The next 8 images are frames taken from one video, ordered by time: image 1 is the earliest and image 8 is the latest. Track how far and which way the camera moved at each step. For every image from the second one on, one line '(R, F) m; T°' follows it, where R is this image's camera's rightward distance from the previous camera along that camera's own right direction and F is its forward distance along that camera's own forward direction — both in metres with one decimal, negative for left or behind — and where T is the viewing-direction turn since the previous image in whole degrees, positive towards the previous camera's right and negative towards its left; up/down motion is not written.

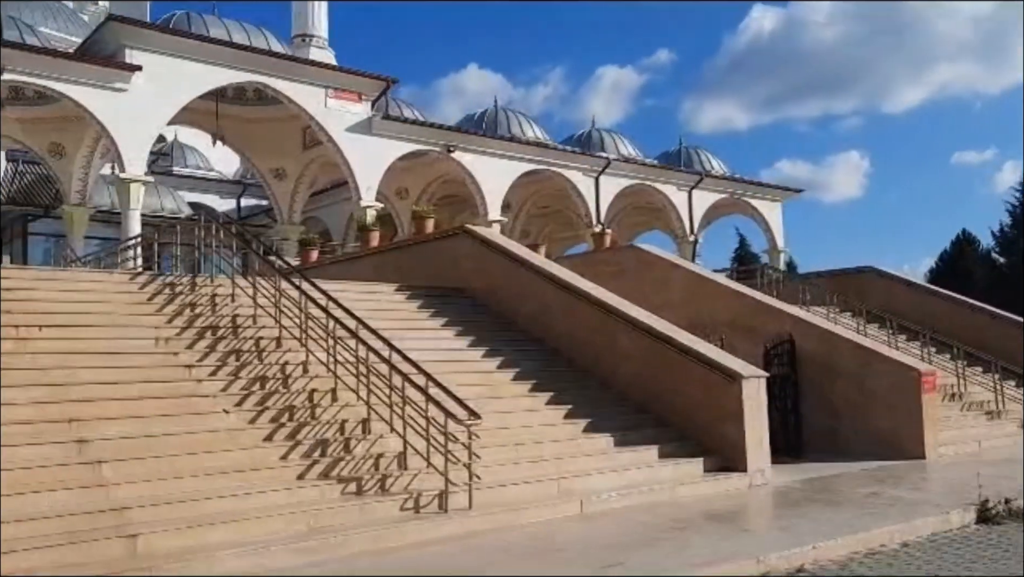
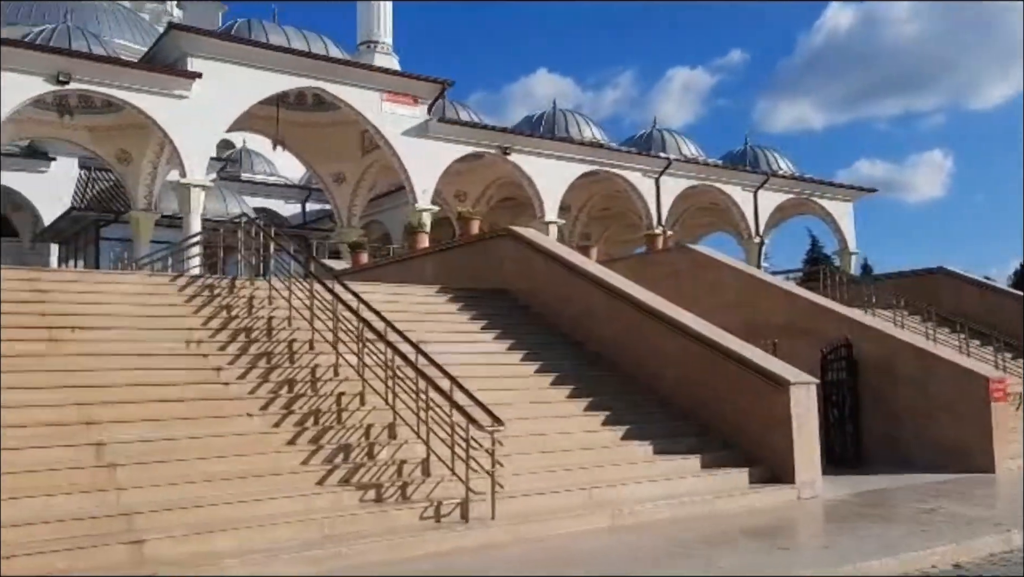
(+0.3, +0.2) m; -4°
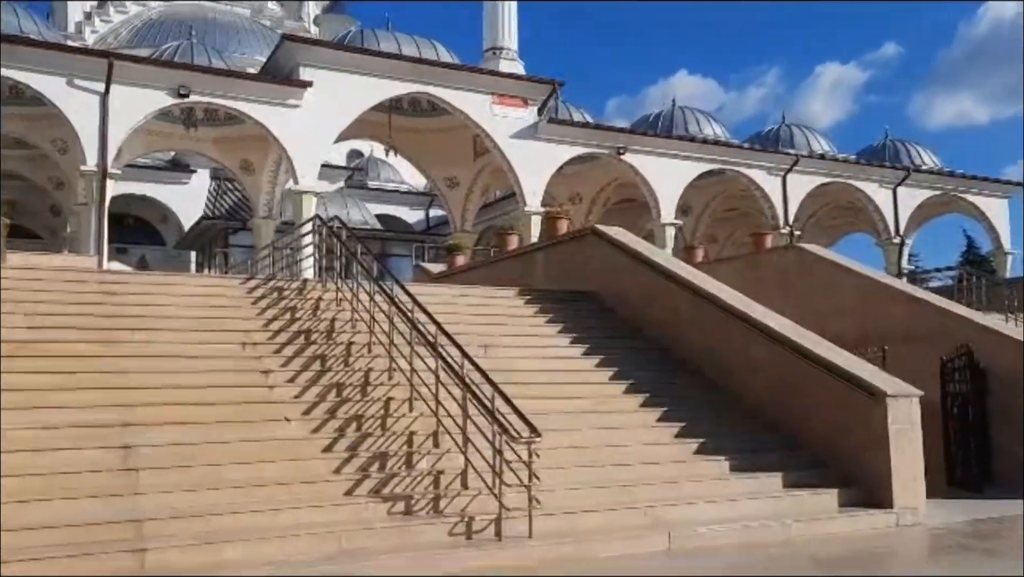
(+0.6, +0.5) m; -9°
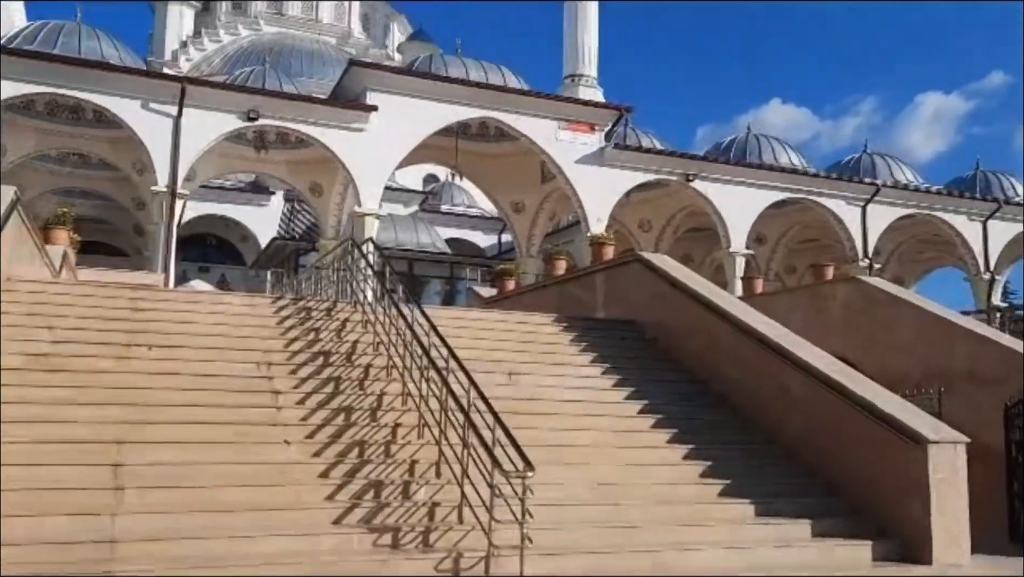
(+0.5, +0.3) m; -5°
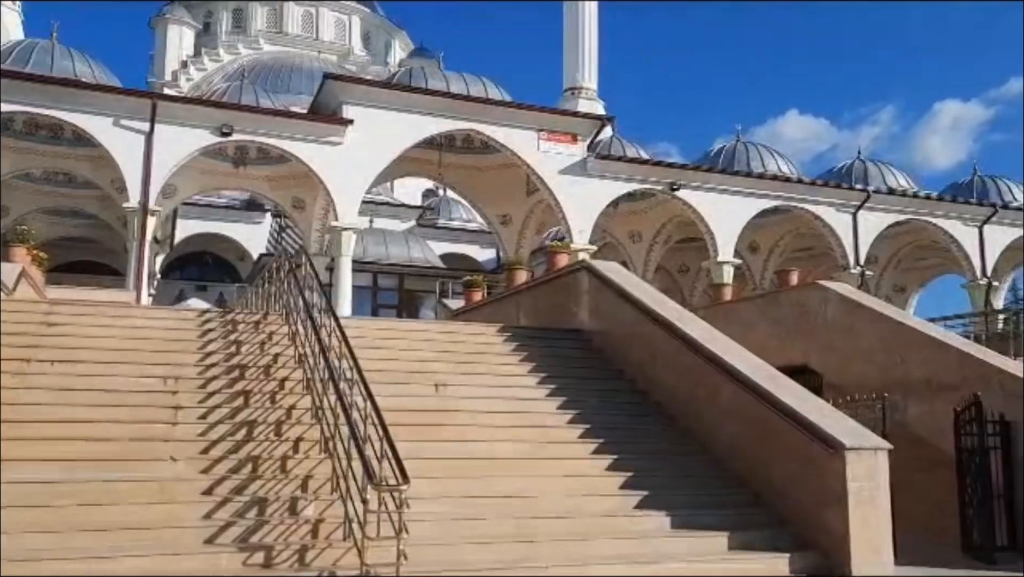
(+0.8, +0.2) m; -1°
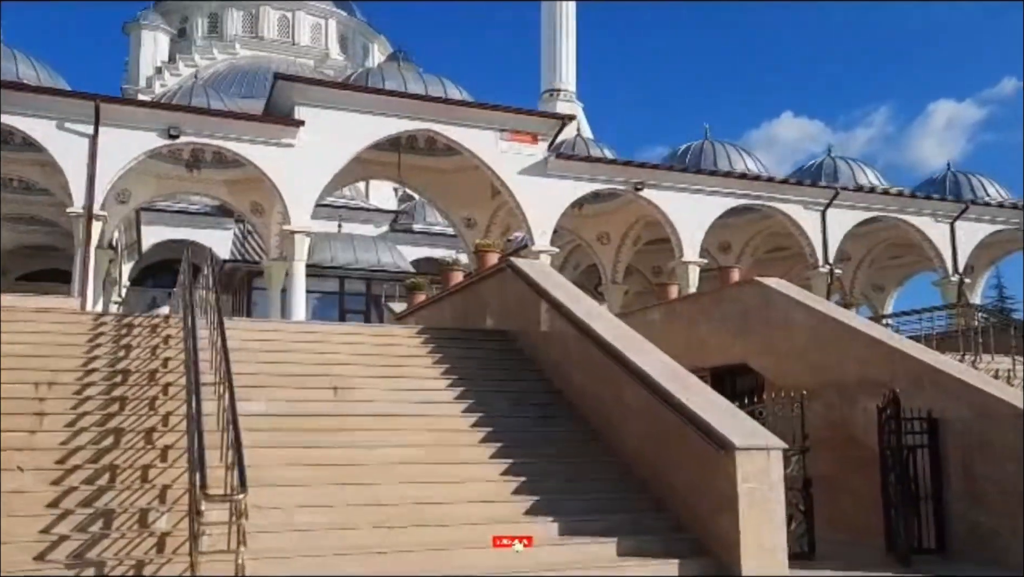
(+0.8, +0.3) m; 0°
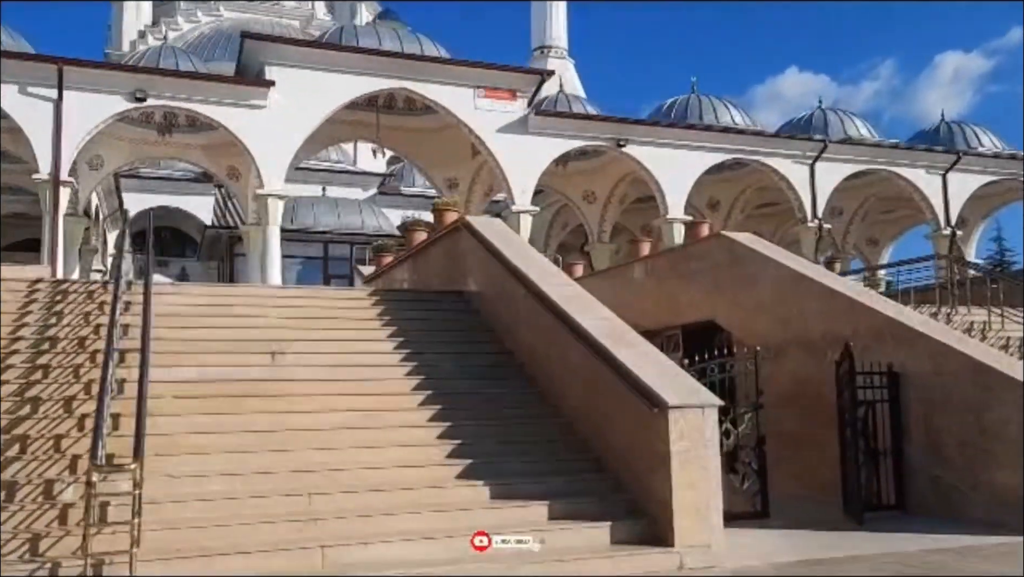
(+0.5, +0.3) m; 0°
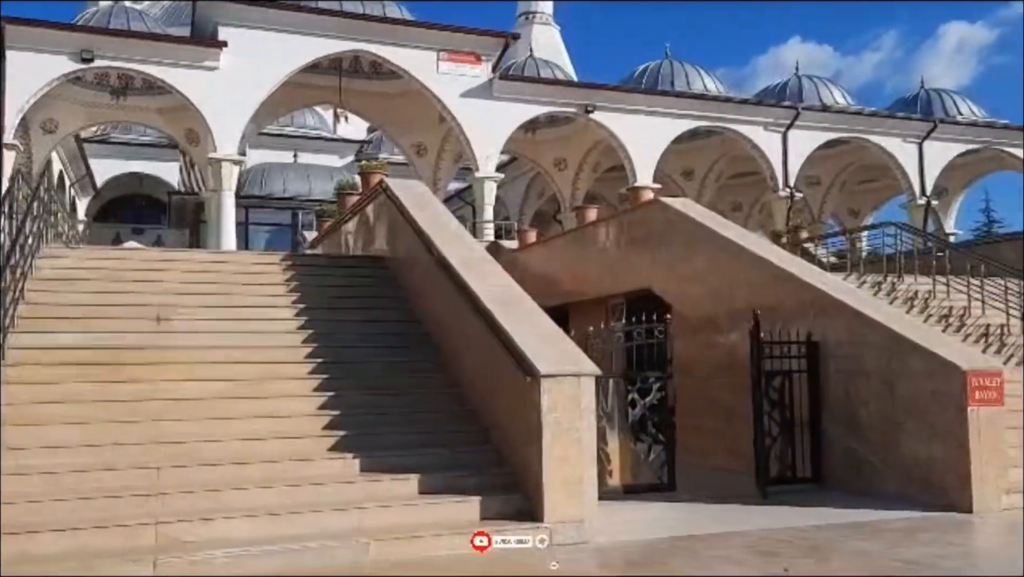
(+0.7, +0.3) m; 0°
